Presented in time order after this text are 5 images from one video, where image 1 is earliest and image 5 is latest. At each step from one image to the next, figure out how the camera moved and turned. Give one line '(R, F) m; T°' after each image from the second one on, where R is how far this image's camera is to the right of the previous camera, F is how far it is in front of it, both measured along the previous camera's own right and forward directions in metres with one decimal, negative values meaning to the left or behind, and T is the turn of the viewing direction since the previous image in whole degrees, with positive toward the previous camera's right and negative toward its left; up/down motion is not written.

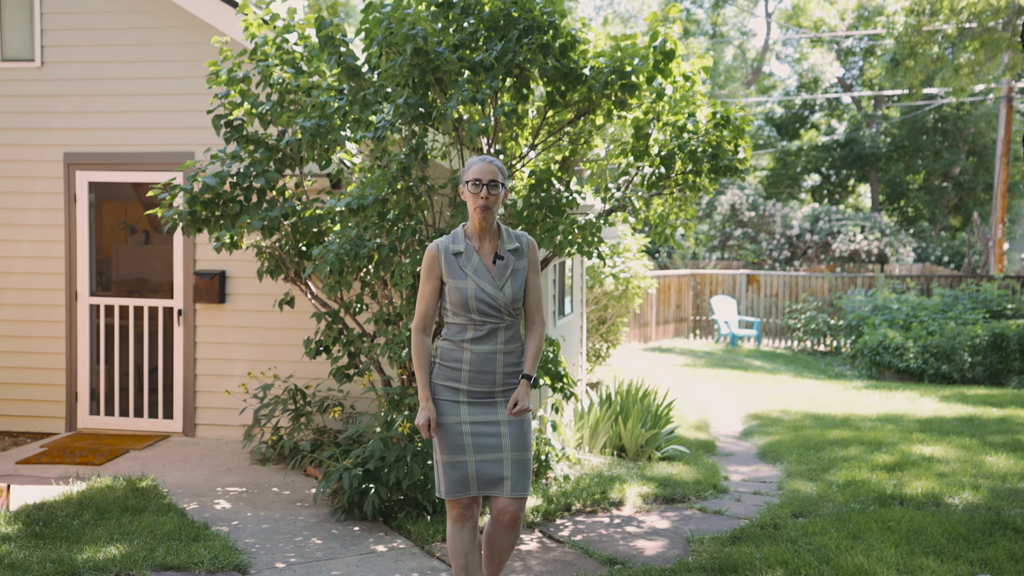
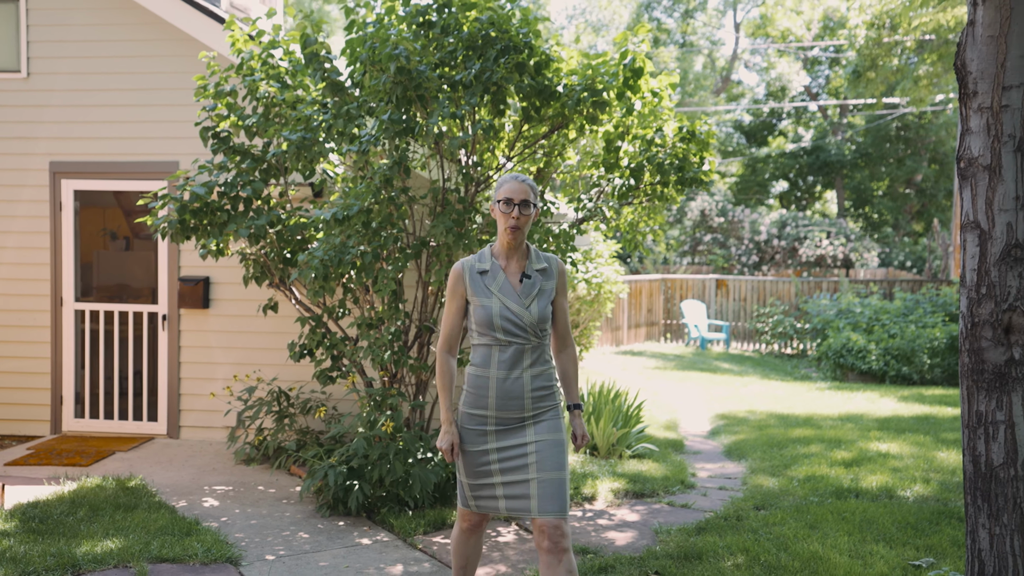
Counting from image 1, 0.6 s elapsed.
(0.0, -0.3) m; +2°
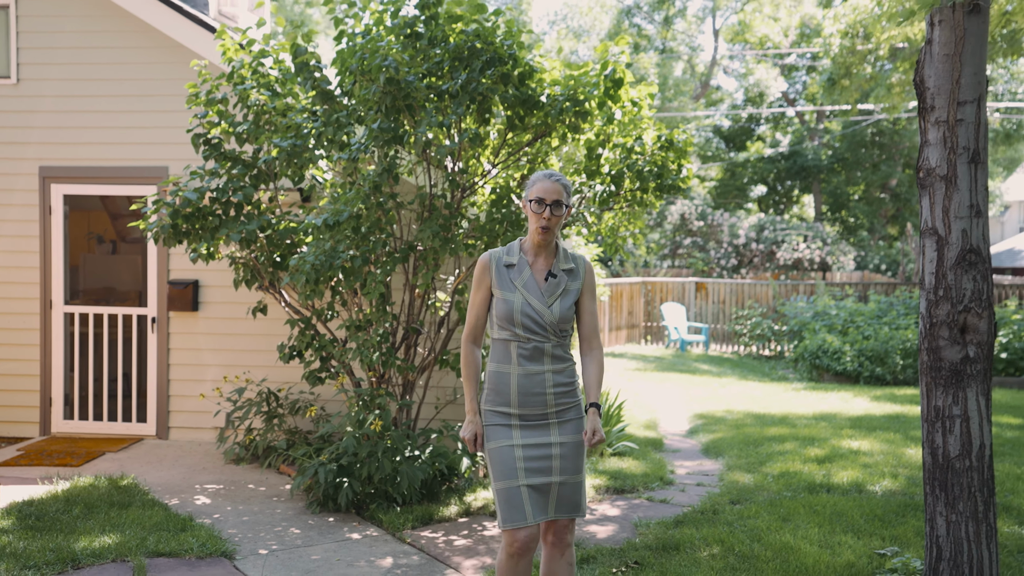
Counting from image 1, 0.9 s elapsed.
(0.0, -0.2) m; +1°
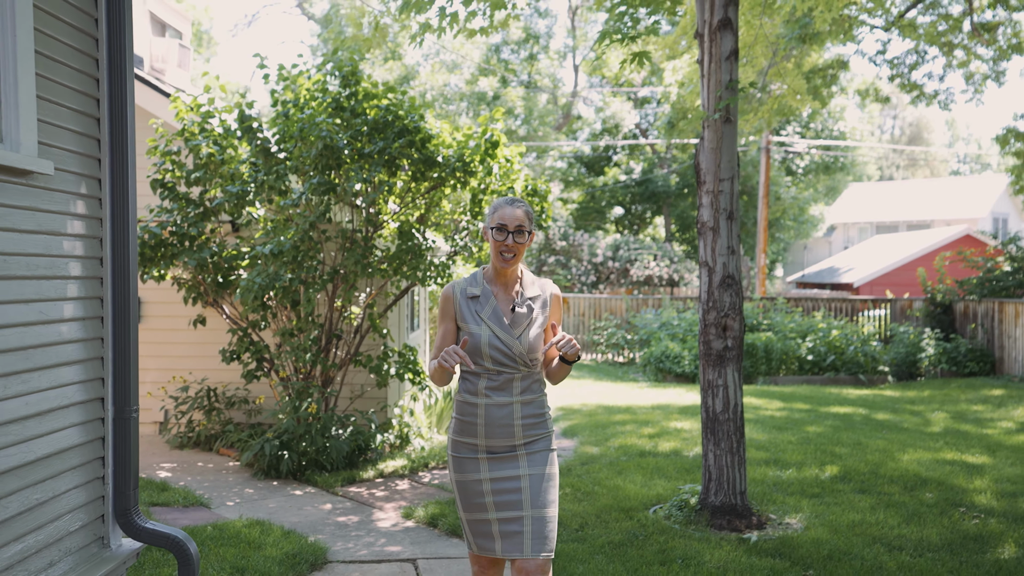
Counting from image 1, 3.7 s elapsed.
(-0.3, -1.7) m; +9°
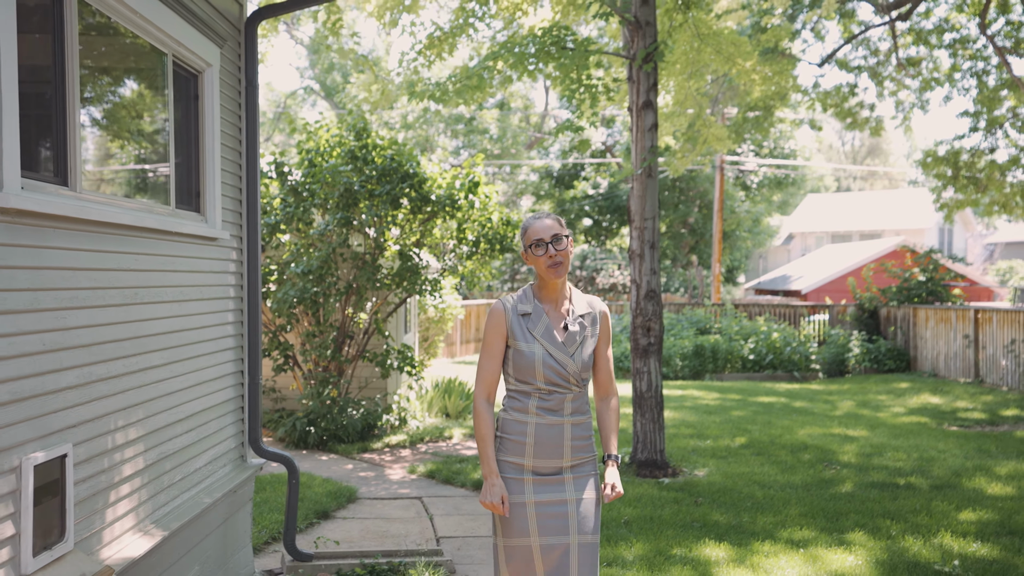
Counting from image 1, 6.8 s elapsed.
(0.0, -1.9) m; +2°
